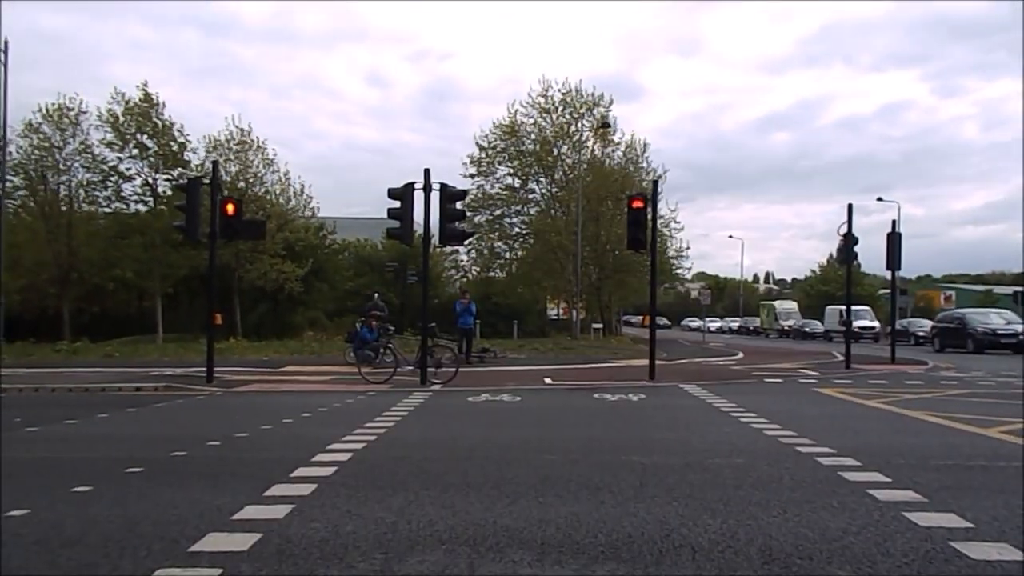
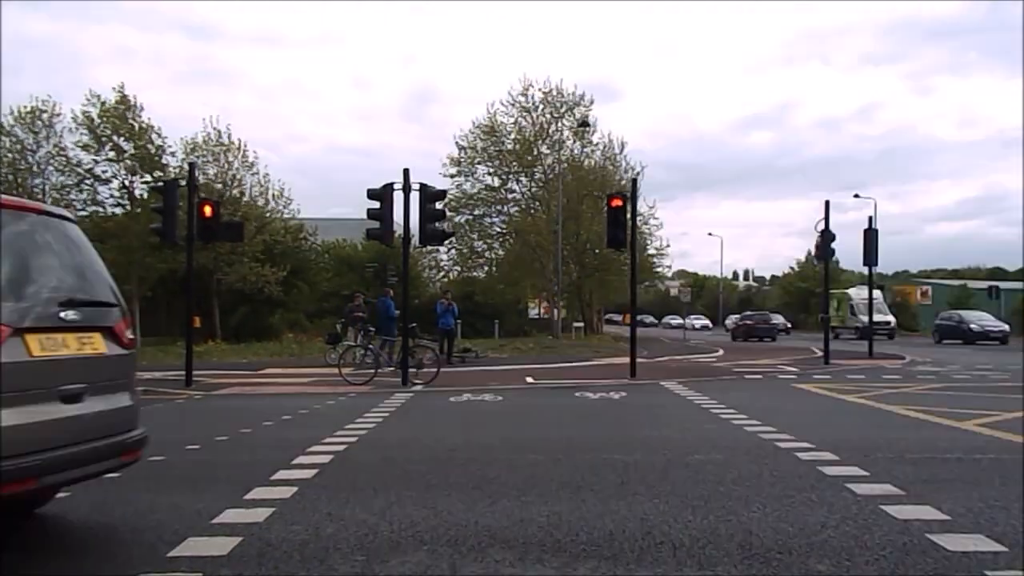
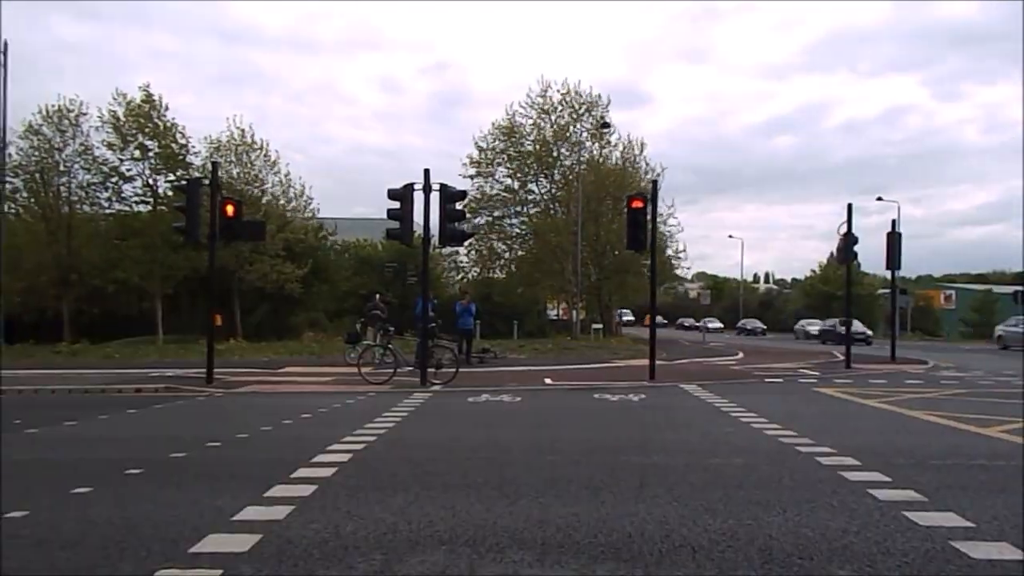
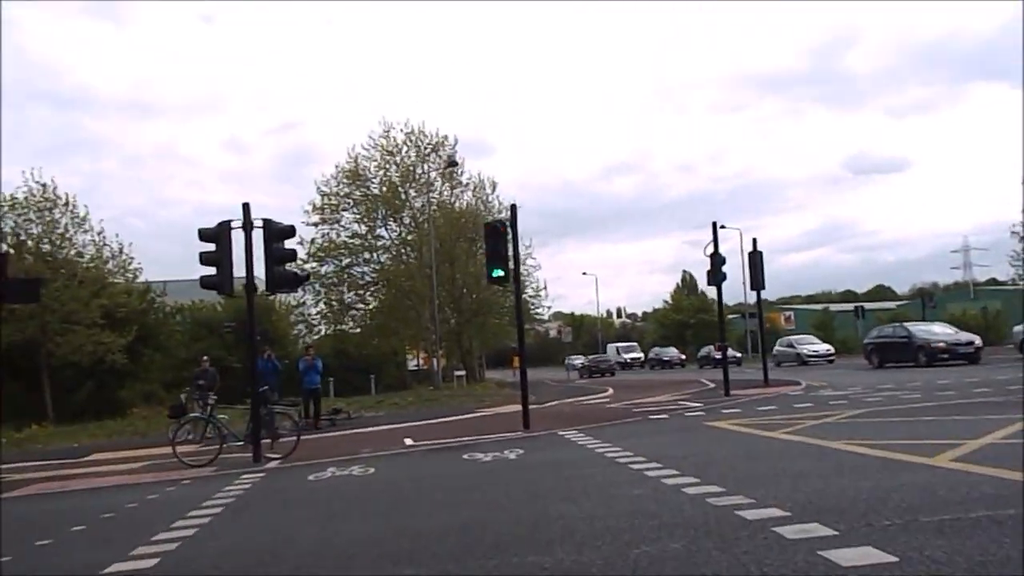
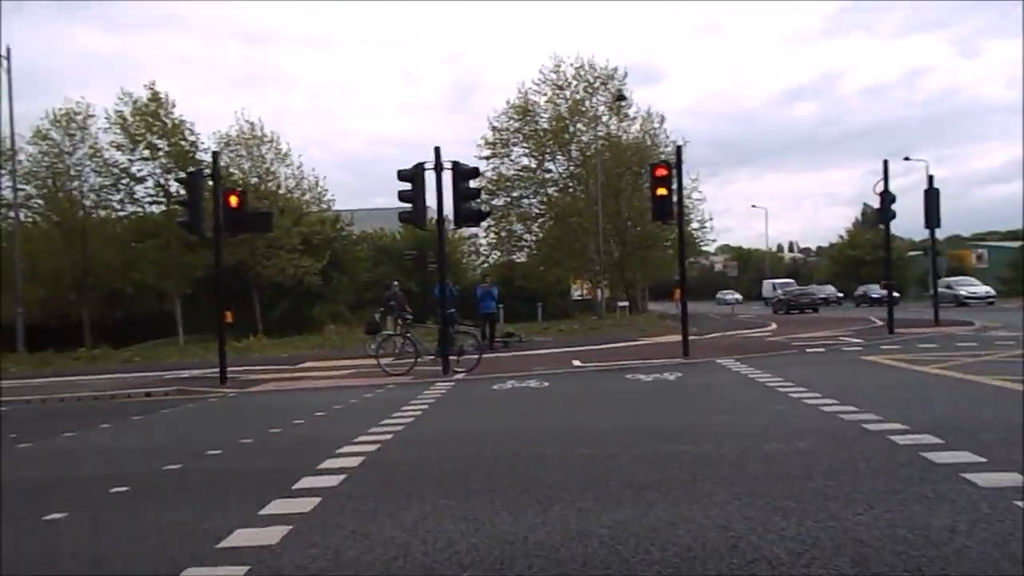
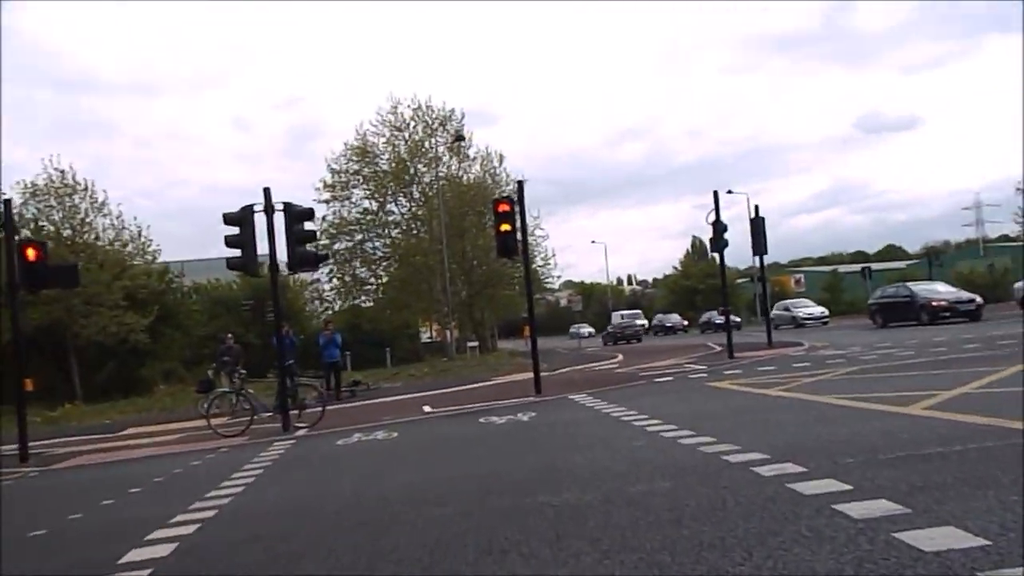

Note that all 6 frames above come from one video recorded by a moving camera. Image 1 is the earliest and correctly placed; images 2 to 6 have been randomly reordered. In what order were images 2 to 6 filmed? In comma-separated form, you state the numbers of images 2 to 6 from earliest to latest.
2, 3, 5, 6, 4
